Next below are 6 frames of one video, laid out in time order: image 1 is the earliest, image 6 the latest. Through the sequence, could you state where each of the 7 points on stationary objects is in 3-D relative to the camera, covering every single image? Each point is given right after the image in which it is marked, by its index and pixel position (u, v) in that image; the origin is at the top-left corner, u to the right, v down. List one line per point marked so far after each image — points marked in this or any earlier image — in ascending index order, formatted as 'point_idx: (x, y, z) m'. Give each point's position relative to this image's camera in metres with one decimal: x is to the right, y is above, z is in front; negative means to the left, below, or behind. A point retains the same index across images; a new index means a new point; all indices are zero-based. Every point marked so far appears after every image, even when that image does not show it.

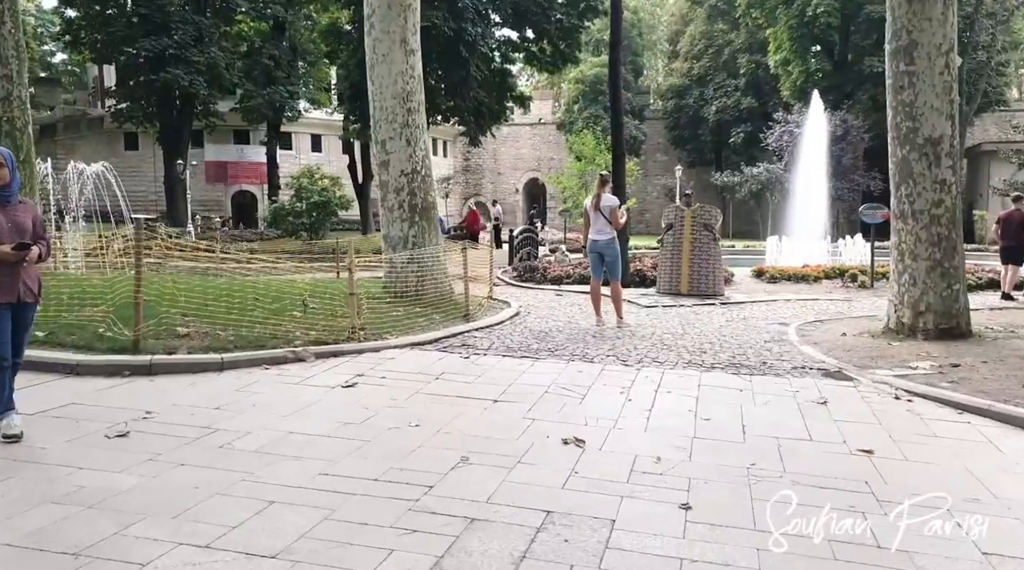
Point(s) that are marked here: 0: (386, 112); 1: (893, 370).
0: (-1.5, +2.0, +9.7) m
1: (+3.1, -0.7, +6.8) m
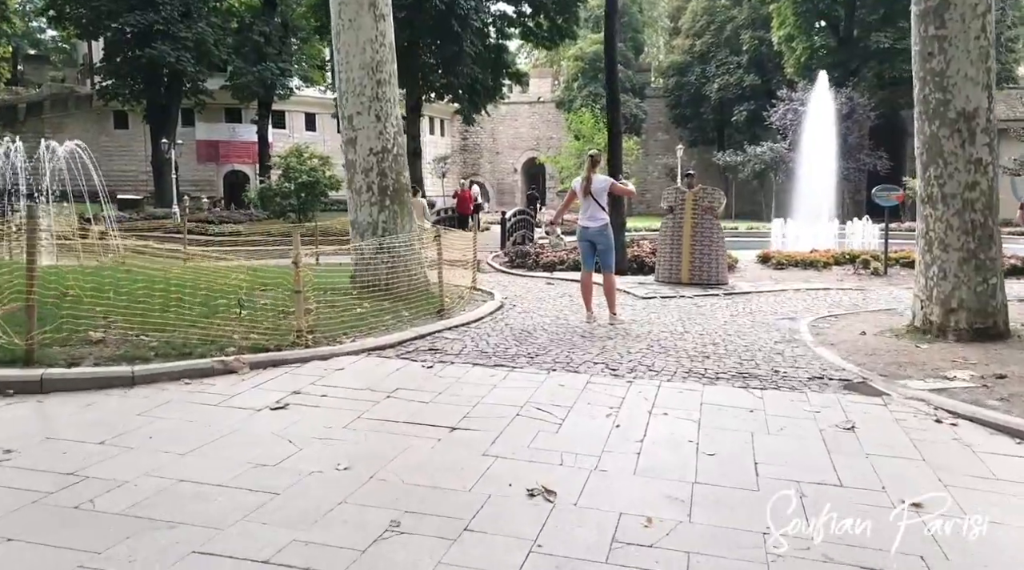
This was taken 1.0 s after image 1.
0: (-1.7, +2.1, +8.6) m
1: (+2.9, -0.7, +5.8) m
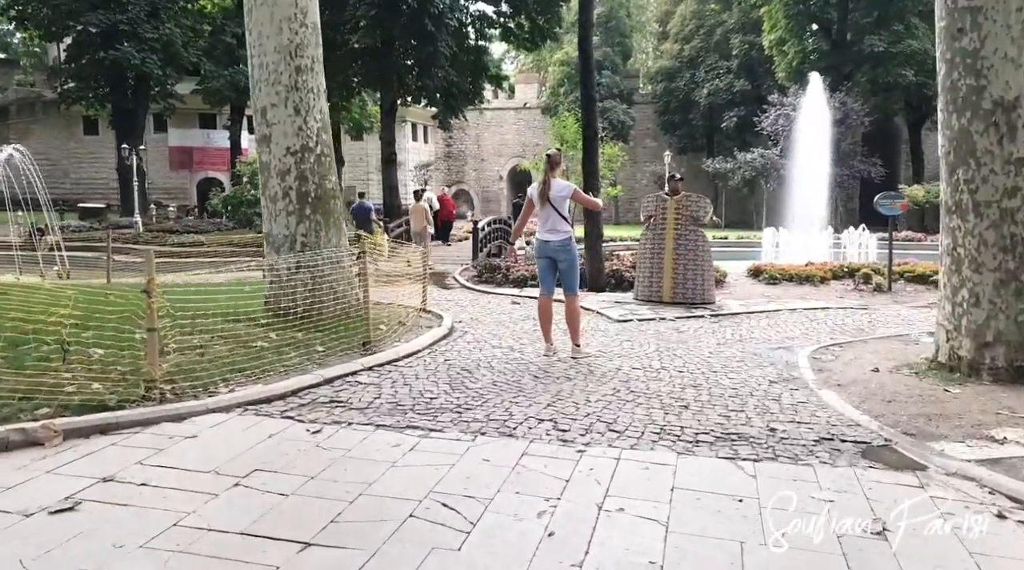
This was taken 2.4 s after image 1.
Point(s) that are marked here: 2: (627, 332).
0: (-2.2, +1.9, +7.3) m
1: (+2.5, -0.9, +4.4) m
2: (+1.2, -0.5, +8.4) m
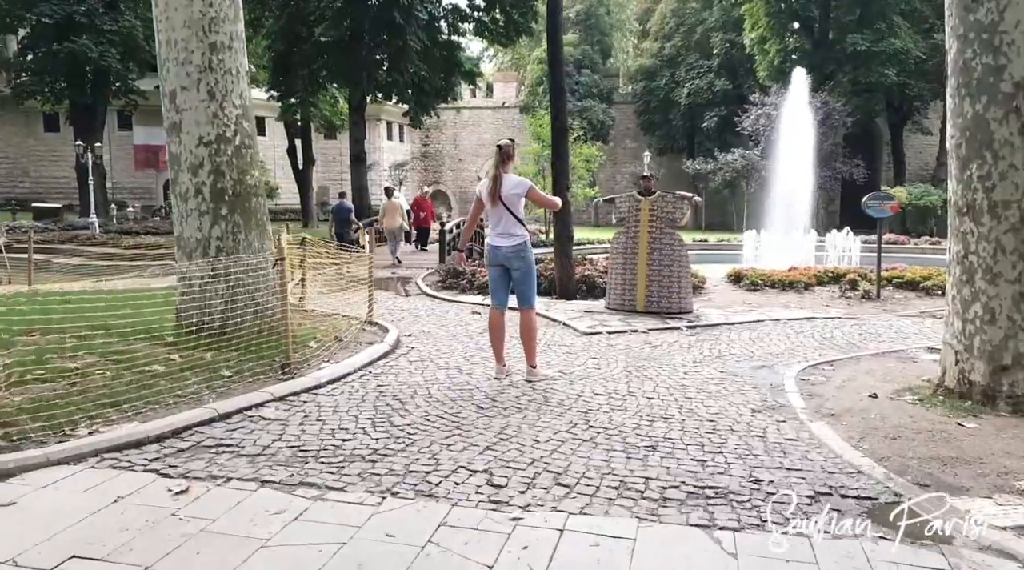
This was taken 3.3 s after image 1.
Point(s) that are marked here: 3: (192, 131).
0: (-2.6, +1.8, +6.3) m
1: (+2.1, -1.0, +3.6) m
2: (+0.7, -0.6, +7.6) m
3: (-2.5, +1.2, +6.4) m
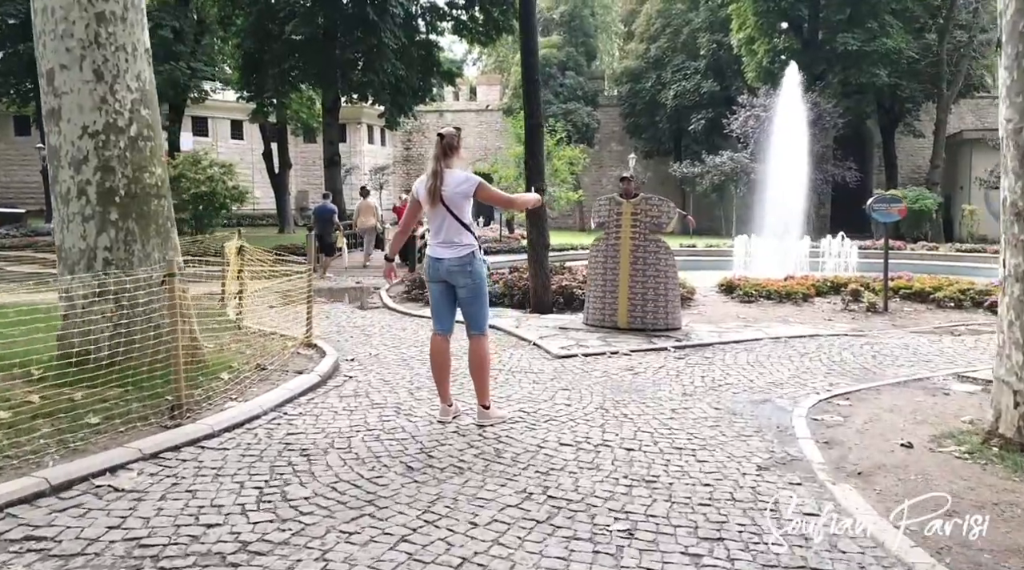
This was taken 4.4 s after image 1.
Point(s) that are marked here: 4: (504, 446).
0: (-2.9, +1.7, +5.1) m
1: (+1.9, -1.1, +2.5) m
2: (+0.4, -0.7, +6.4) m
3: (-2.8, +1.0, +5.2) m
4: (0.0, -0.9, +4.4) m
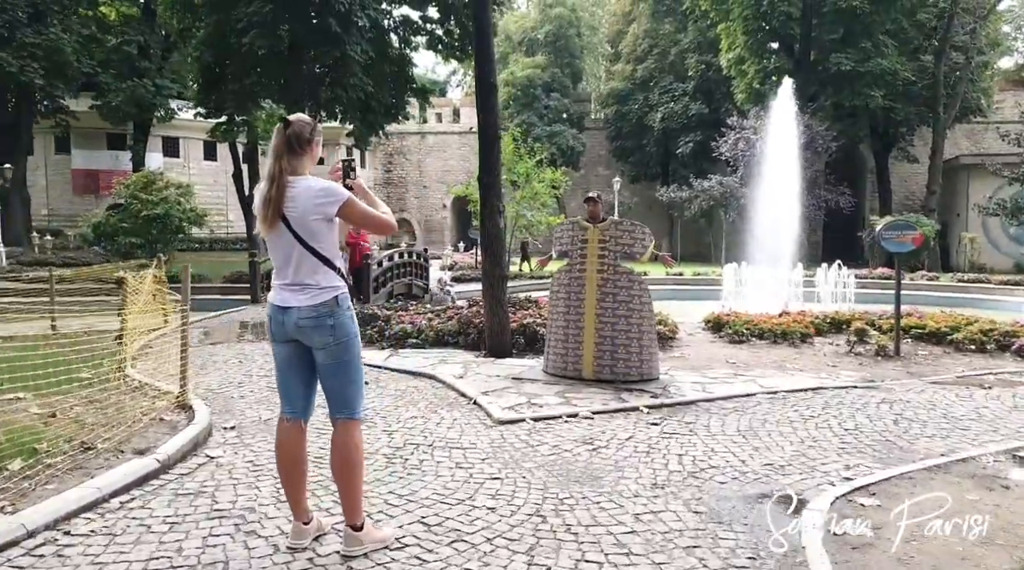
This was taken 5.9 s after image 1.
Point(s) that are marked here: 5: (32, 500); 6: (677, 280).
0: (-3.3, +1.4, +3.6) m
1: (+1.4, -1.3, +0.9) m
2: (-0.1, -1.0, +4.9) m
3: (-3.2, +0.8, +3.7) m
4: (-0.5, -1.1, +2.9) m
5: (-2.1, -0.9, +3.7) m
6: (+3.7, +0.1, +19.0) m
